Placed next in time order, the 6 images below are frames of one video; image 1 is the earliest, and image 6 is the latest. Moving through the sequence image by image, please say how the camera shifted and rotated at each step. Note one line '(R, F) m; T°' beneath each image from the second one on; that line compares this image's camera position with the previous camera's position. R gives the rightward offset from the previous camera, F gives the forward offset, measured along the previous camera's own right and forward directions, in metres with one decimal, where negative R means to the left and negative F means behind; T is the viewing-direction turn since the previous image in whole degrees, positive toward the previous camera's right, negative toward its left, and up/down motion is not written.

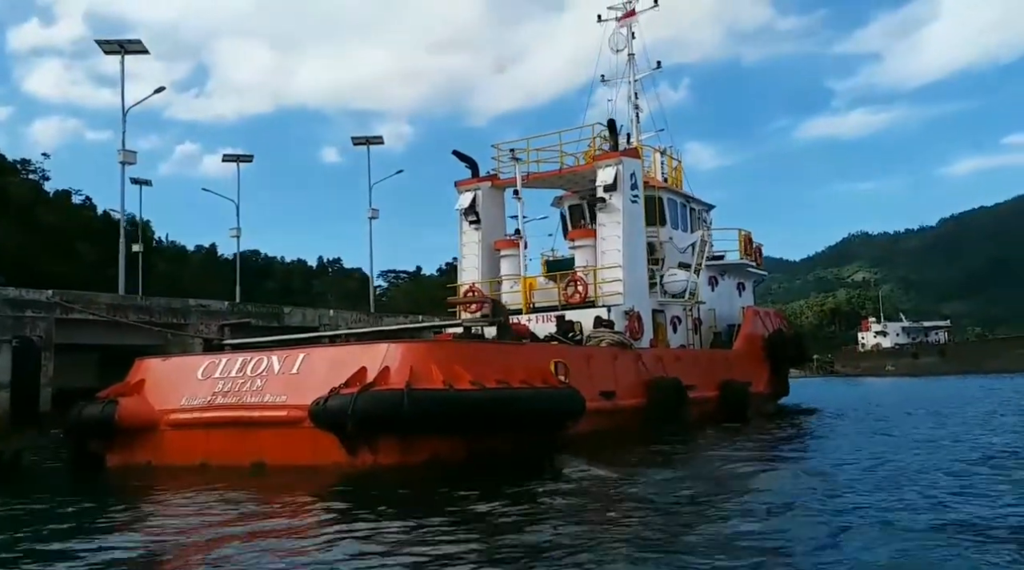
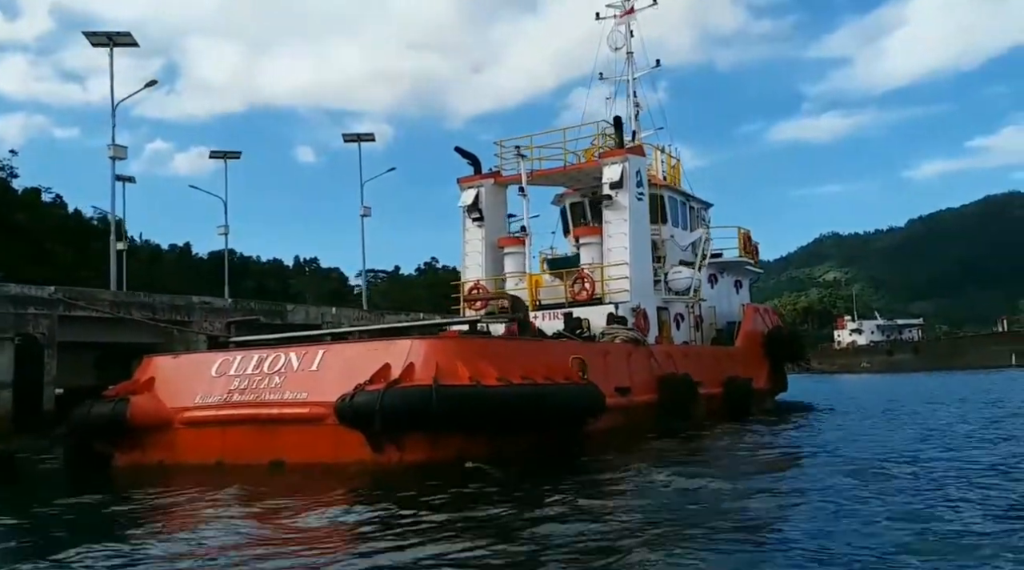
(-0.4, +0.2) m; +1°
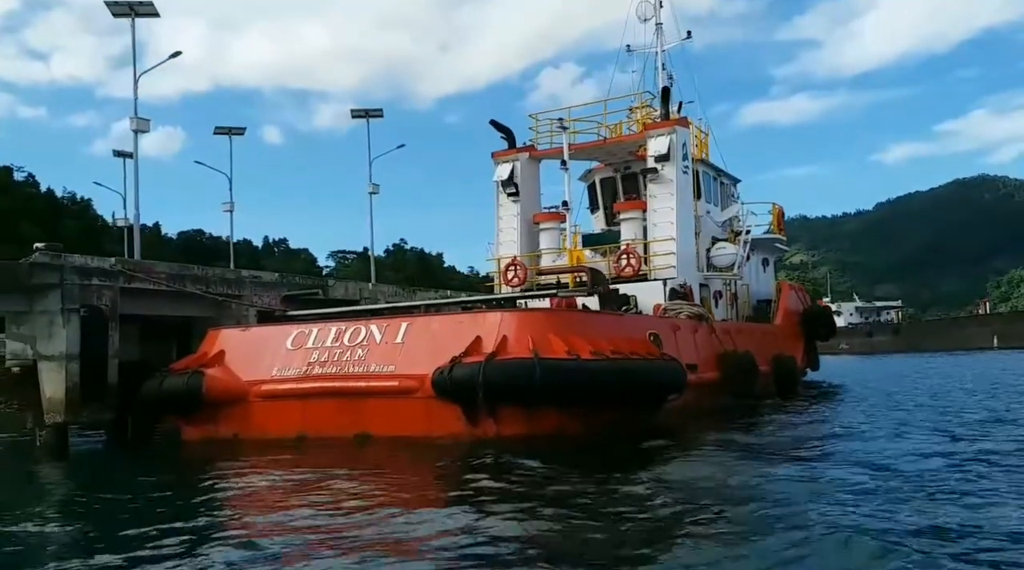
(-0.9, +0.2) m; +1°
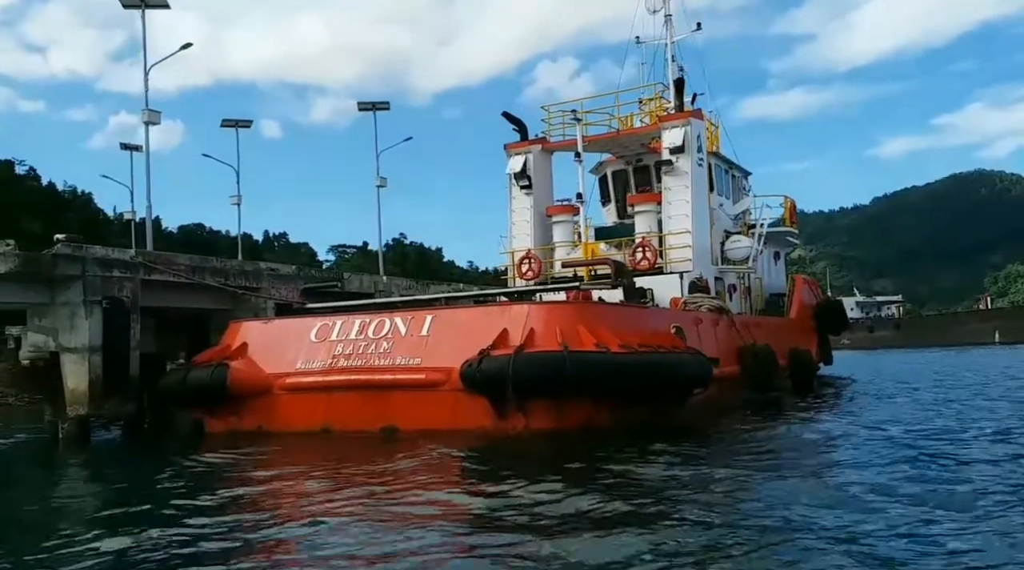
(-0.2, 0.0) m; 0°
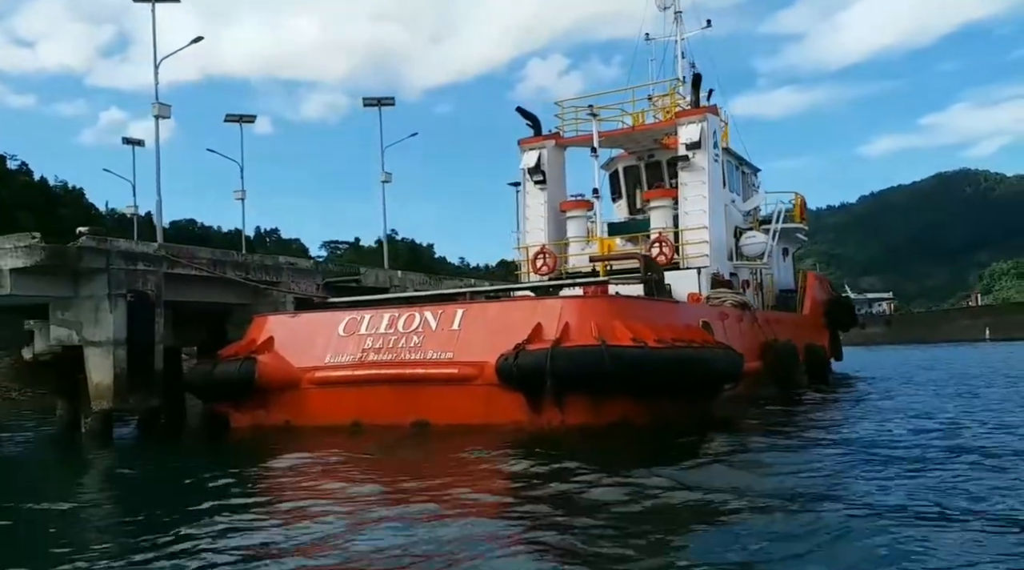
(-0.3, +0.1) m; 0°
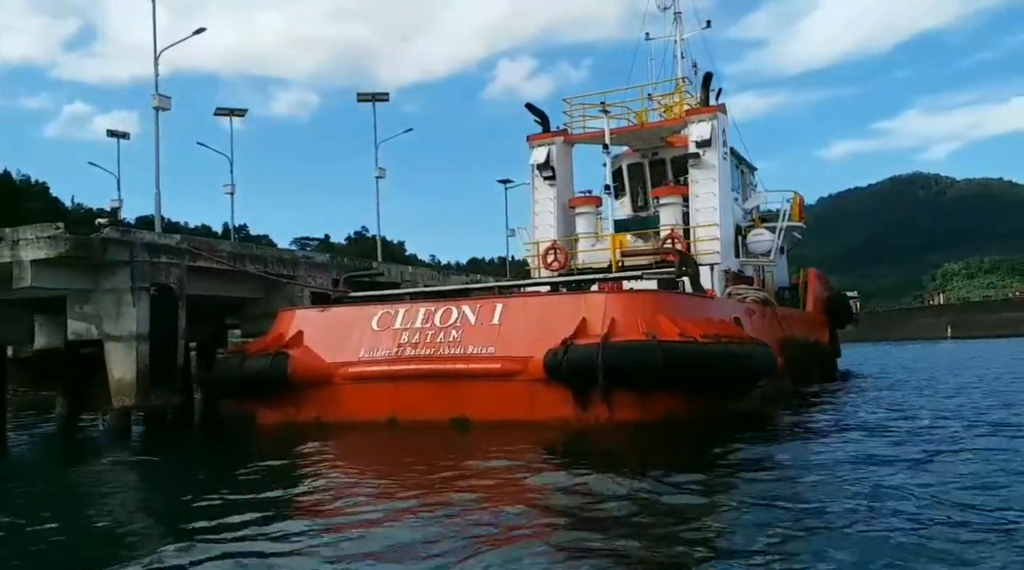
(-0.5, +0.1) m; +1°
